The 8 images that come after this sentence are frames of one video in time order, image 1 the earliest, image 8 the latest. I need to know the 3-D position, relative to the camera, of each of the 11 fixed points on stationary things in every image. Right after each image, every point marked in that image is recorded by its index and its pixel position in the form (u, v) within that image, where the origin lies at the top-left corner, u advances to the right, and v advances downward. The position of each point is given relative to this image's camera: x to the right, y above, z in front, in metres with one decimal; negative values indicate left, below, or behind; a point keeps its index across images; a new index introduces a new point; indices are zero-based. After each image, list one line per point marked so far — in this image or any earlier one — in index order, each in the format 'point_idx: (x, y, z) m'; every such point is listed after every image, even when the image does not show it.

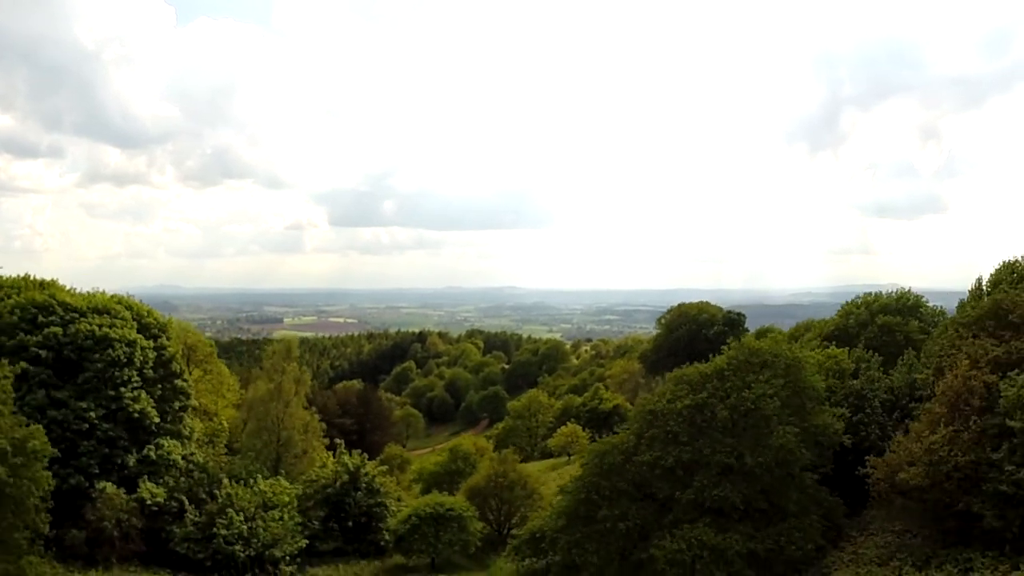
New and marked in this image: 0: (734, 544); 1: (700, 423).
0: (+4.6, -5.3, +14.6) m
1: (+4.3, -3.2, +16.7) m
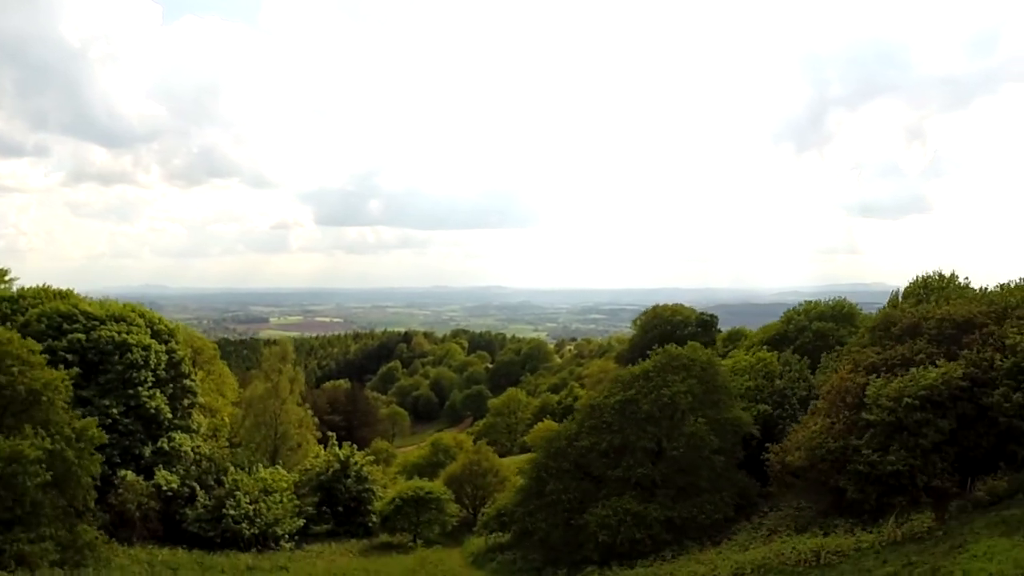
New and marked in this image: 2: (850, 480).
0: (+3.6, -5.8, +18.4) m
1: (+3.3, -3.7, +20.4) m
2: (+8.0, -4.6, +16.2) m
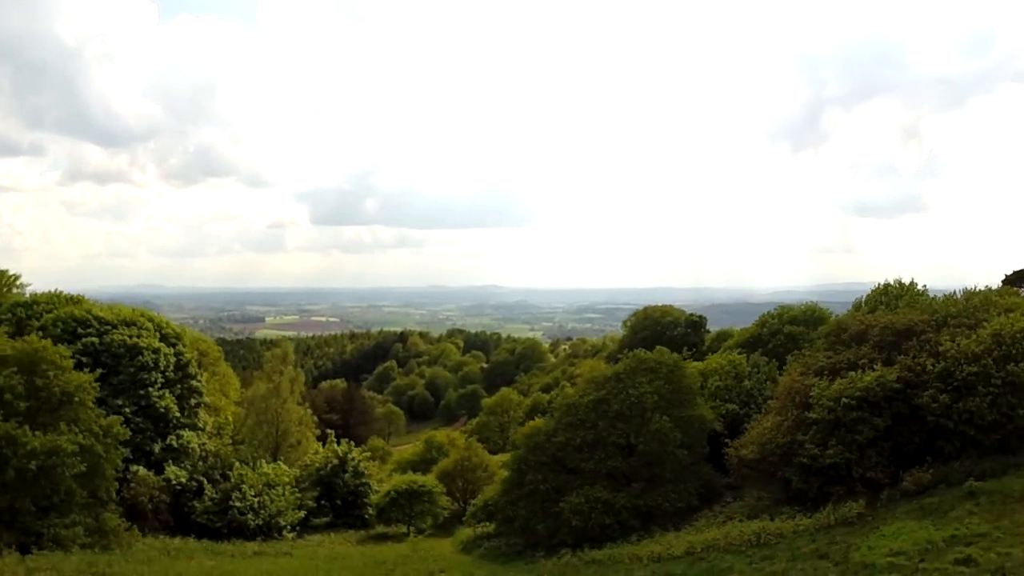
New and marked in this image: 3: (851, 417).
0: (+3.1, -6.2, +20.4) m
1: (+2.8, -4.0, +22.5) m
2: (+7.5, -4.9, +18.3) m
3: (+8.5, -3.3, +17.5) m
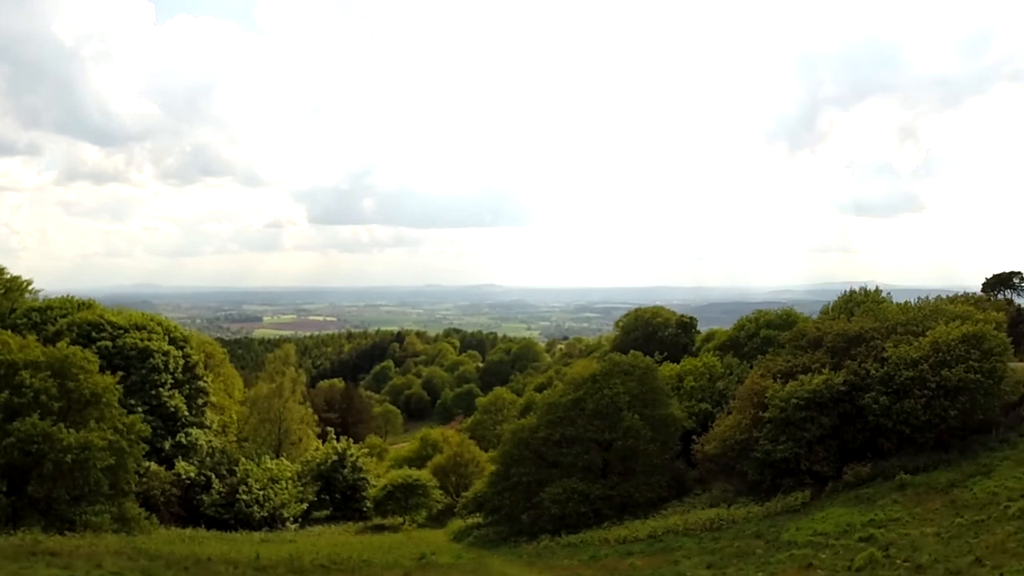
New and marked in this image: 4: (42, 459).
0: (+2.6, -6.5, +22.5) m
1: (+2.3, -4.3, +24.5) m
2: (+7.0, -5.2, +20.4) m
3: (+8.0, -3.6, +19.6) m
4: (-12.3, -4.5, +18.4) m
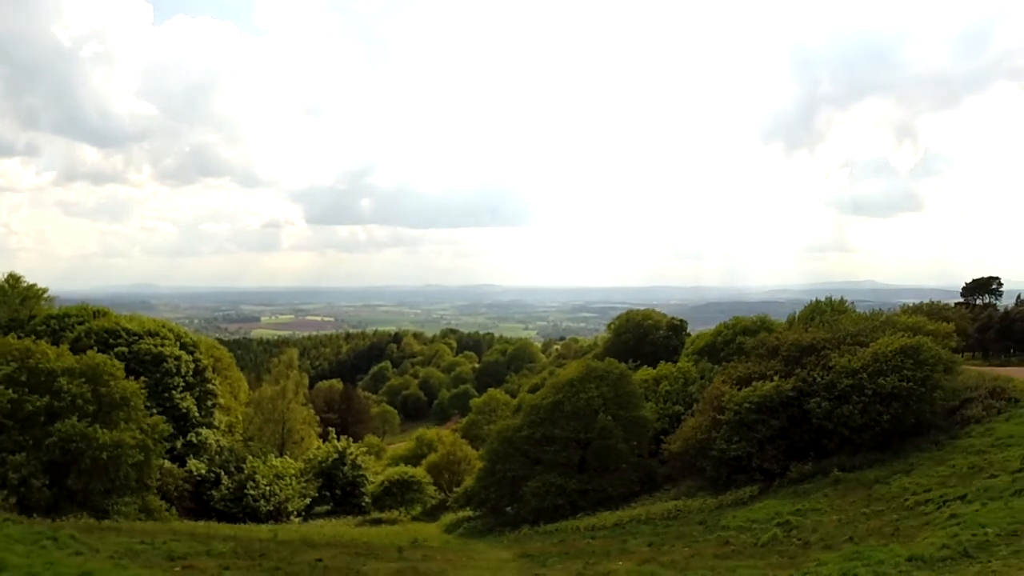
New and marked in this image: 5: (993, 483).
0: (+2.1, -7.0, +25.0) m
1: (+1.7, -4.8, +27.0) m
2: (+6.5, -5.7, +22.9) m
3: (+7.5, -4.1, +22.1) m
4: (-12.8, -5.0, +20.8) m
5: (+9.5, -3.8, +13.7) m
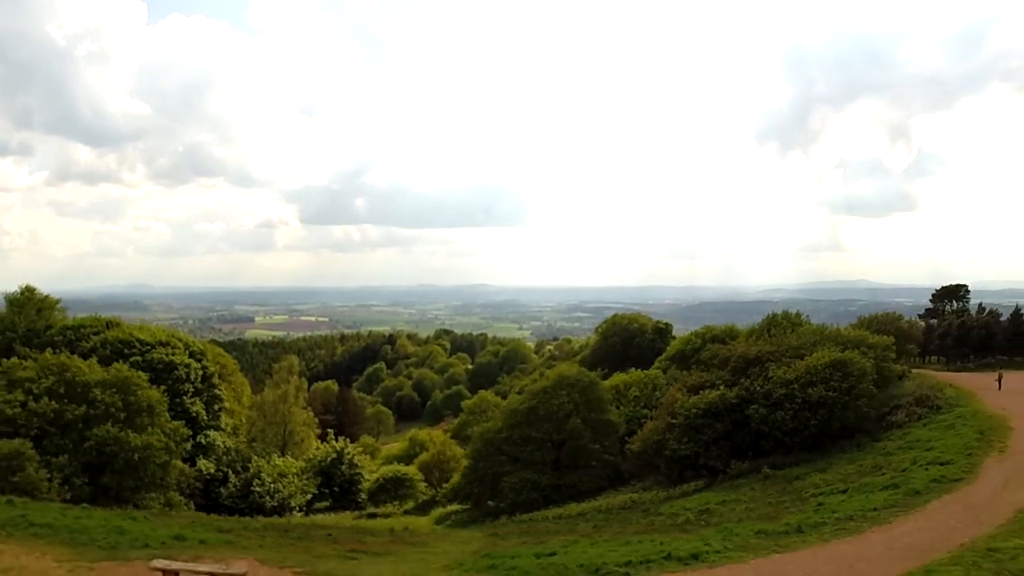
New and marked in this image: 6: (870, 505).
0: (+1.3, -7.7, +28.2) m
1: (+0.9, -5.5, +30.2) m
2: (+5.7, -6.5, +26.1) m
3: (+6.8, -4.9, +25.3) m
4: (-13.6, -5.8, +23.9) m
5: (+8.8, -4.6, +17.0) m
6: (+6.4, -4.0, +12.6) m
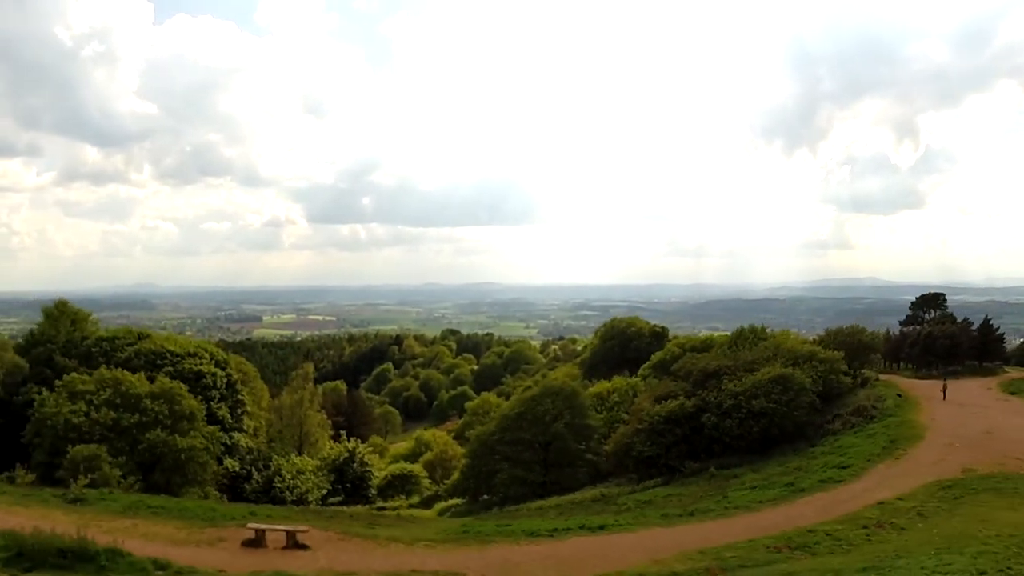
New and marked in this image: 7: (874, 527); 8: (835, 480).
0: (+0.9, -8.7, +32.3) m
1: (+0.6, -6.5, +34.4) m
2: (+5.3, -7.4, +30.2) m
3: (+6.3, -5.8, +29.4) m
4: (-14.0, -6.8, +28.2) m
5: (+8.3, -5.6, +21.1) m
6: (+5.8, -5.0, +16.7) m
7: (+6.4, -4.3, +12.4) m
8: (+8.5, -5.1, +18.4) m
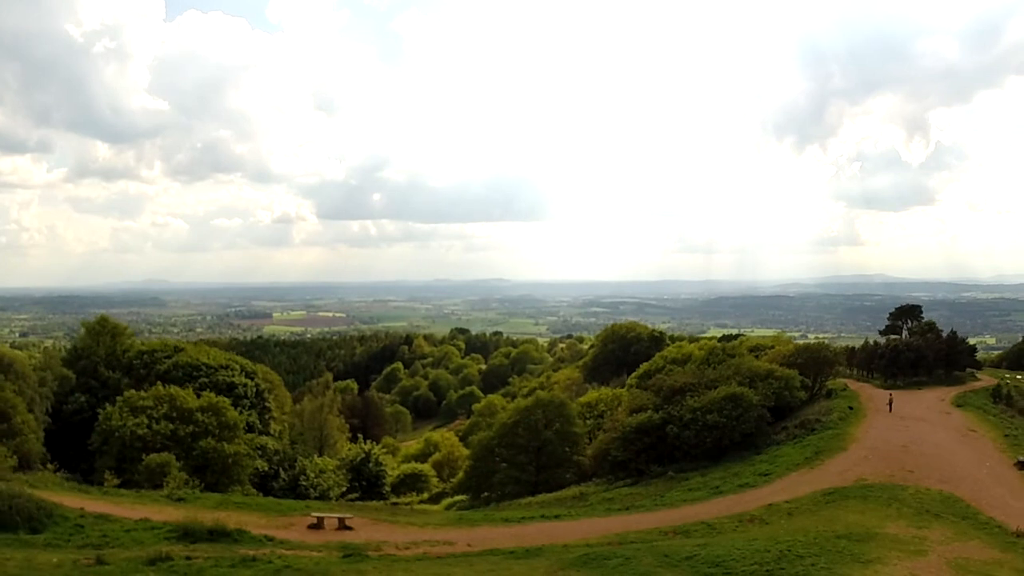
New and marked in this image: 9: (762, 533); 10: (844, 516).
0: (+0.7, -10.1, +37.6) m
1: (+0.3, -7.9, +39.6) m
2: (+5.0, -8.9, +35.4) m
3: (+6.0, -7.3, +34.6) m
4: (-14.3, -8.2, +33.6) m
5: (+8.0, -7.1, +26.2) m
6: (+5.4, -6.6, +21.8) m
7: (+5.9, -5.8, +17.5) m
8: (+8.1, -6.7, +23.5) m
9: (+5.8, -5.6, +16.1) m
10: (+8.8, -5.9, +18.4) m
